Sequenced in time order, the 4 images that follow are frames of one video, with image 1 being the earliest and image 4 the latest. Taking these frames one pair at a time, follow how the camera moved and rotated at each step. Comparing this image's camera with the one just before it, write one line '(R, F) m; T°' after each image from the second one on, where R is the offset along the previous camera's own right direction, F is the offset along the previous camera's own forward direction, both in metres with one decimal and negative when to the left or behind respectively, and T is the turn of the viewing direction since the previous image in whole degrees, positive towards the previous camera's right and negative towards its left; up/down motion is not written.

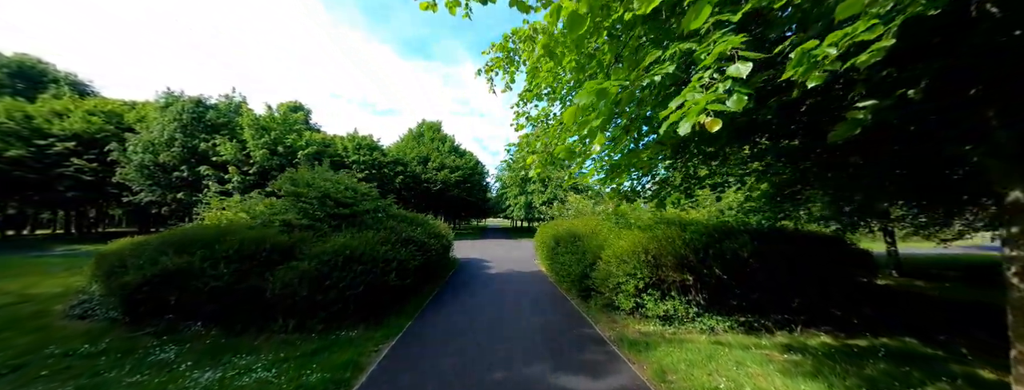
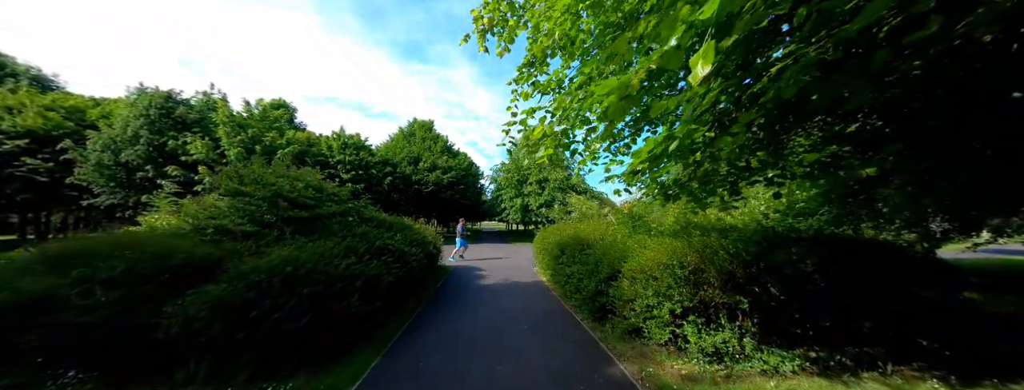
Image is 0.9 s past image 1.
(0.0, +1.2) m; +1°
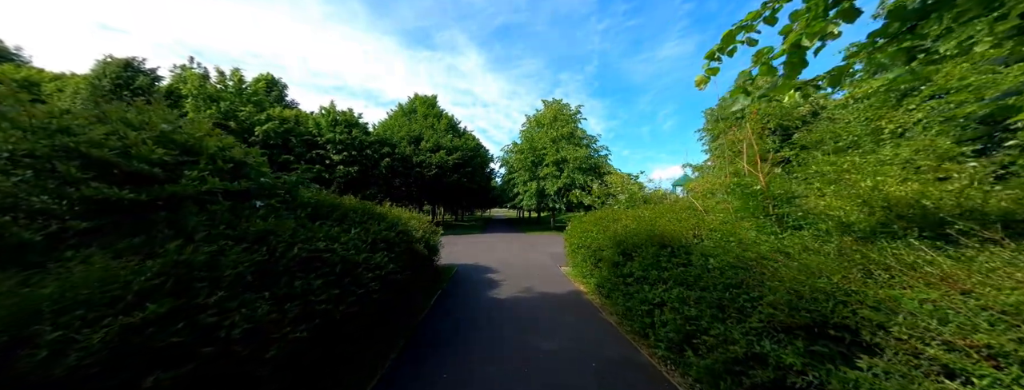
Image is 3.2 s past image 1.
(-0.4, +2.8) m; -2°
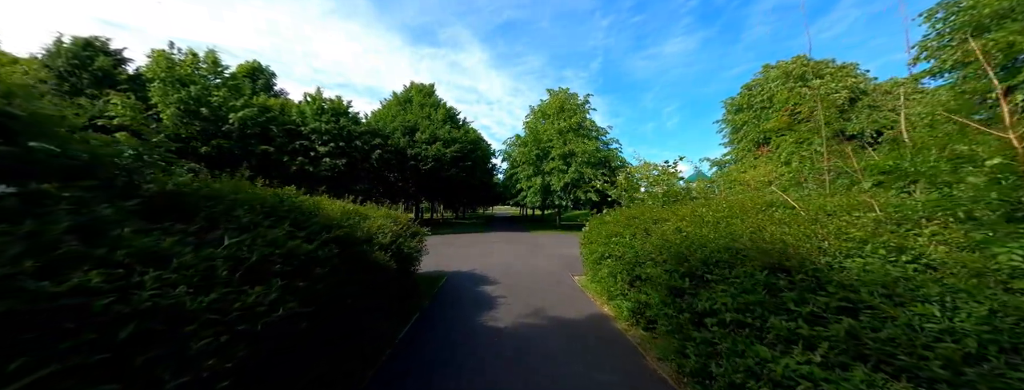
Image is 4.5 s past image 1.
(0.0, +1.7) m; -1°
